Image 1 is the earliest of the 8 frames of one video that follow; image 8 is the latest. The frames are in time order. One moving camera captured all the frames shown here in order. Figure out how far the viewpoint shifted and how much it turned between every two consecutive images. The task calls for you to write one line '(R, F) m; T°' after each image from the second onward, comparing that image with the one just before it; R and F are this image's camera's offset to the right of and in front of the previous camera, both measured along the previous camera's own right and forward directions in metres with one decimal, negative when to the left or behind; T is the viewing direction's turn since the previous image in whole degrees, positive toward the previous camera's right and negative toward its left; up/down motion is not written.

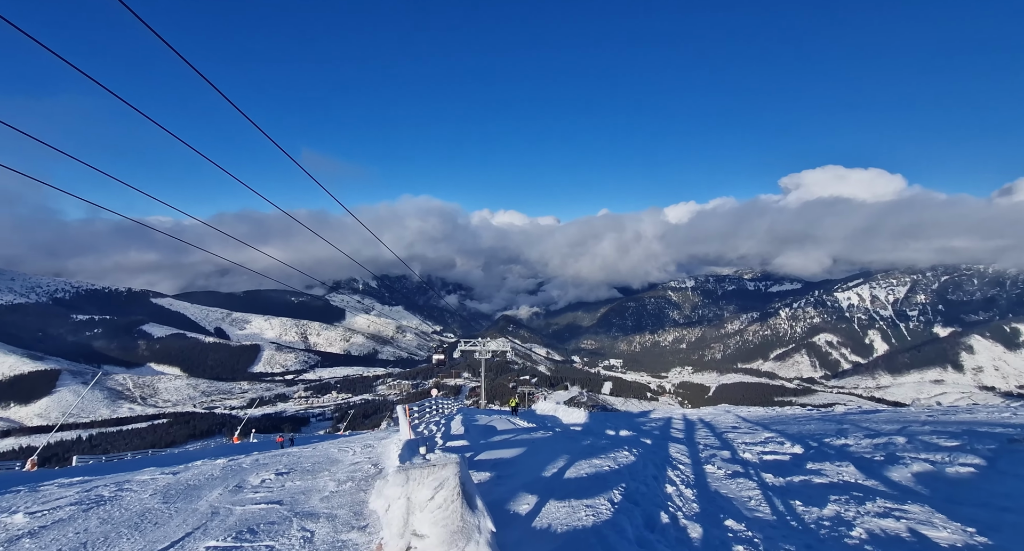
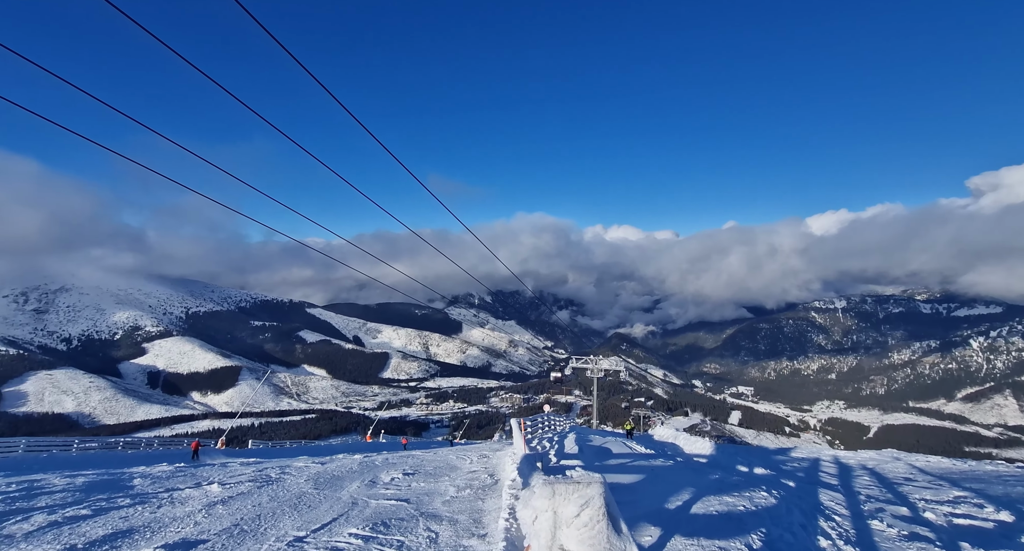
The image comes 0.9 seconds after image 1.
(+0.6, -0.4) m; -11°
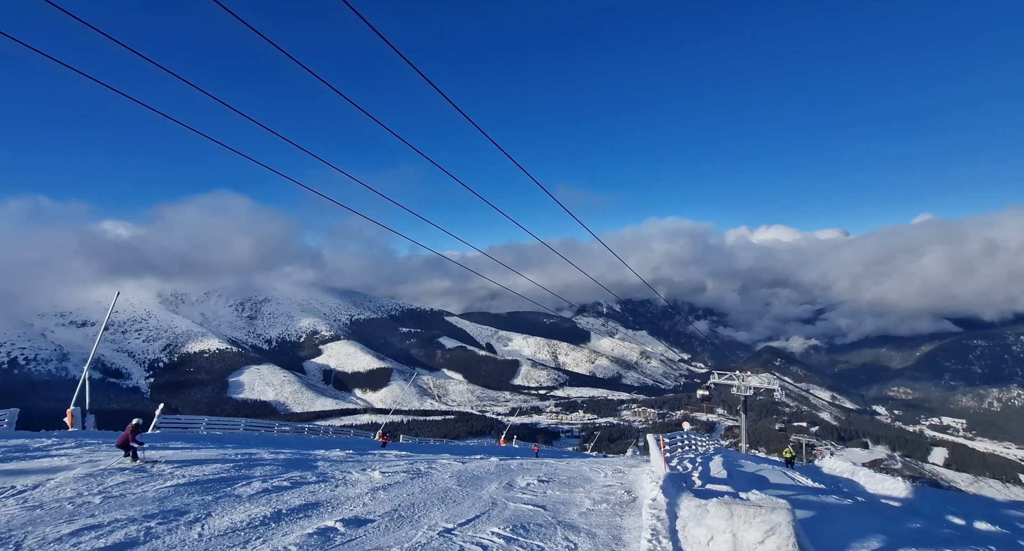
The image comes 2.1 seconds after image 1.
(-0.1, -0.9) m; -13°
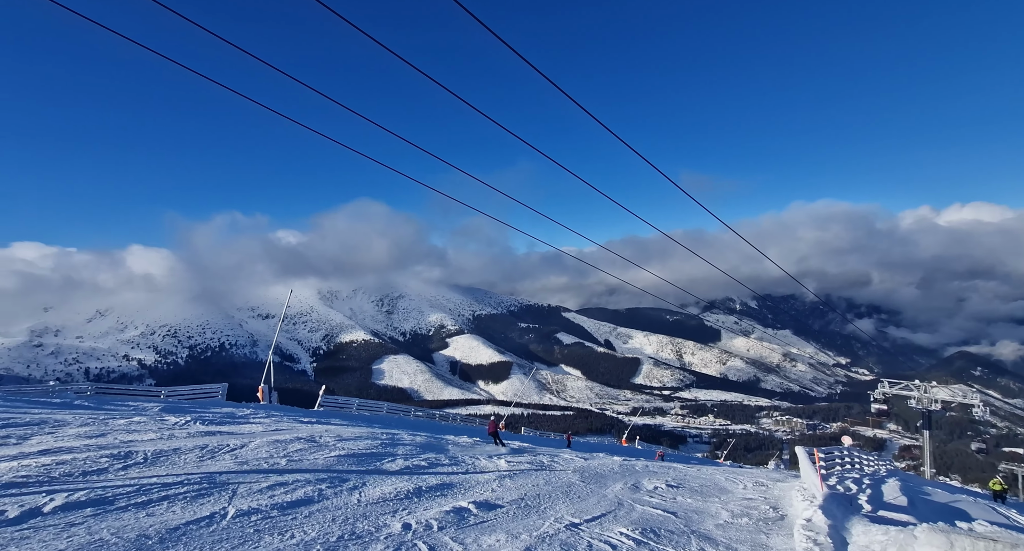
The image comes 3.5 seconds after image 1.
(0.0, -0.6) m; -12°
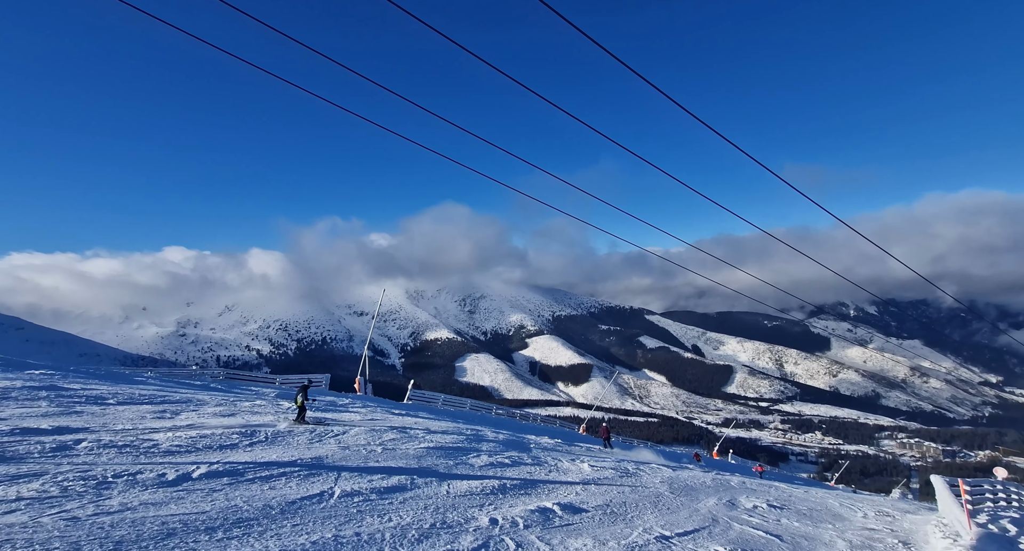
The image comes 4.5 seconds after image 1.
(0.0, -0.2) m; -8°
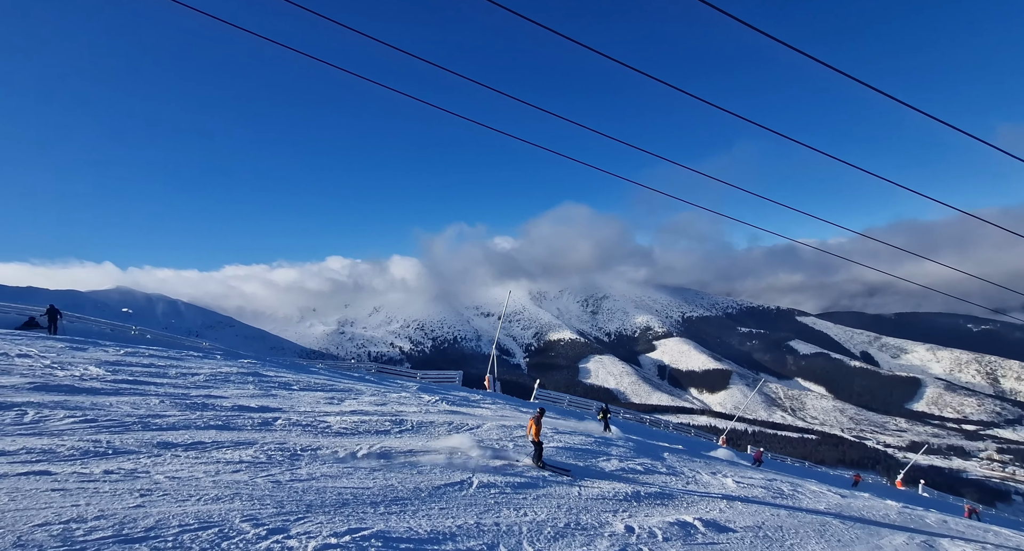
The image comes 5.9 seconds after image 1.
(-0.1, 0.0) m; -12°
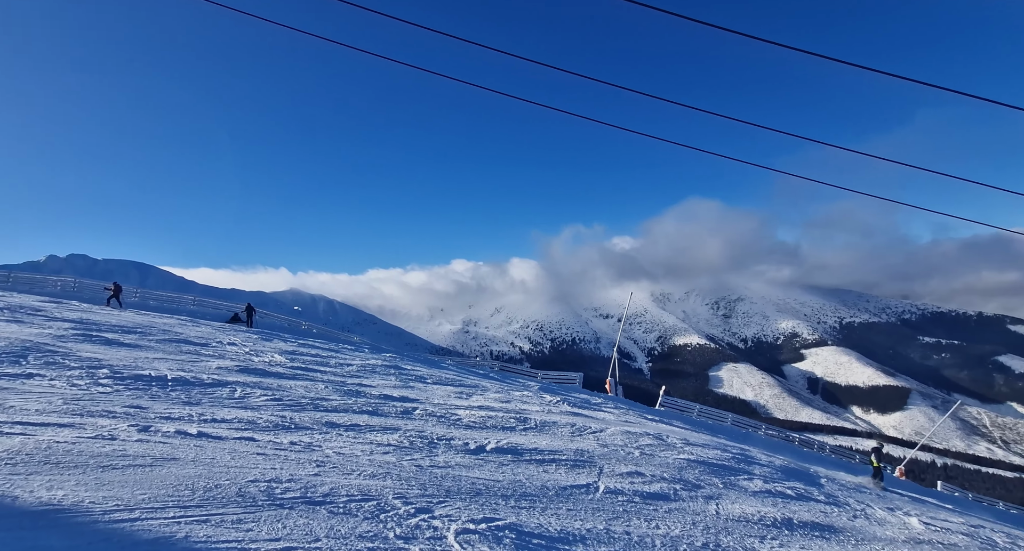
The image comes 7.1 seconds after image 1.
(-0.1, +0.5) m; -12°
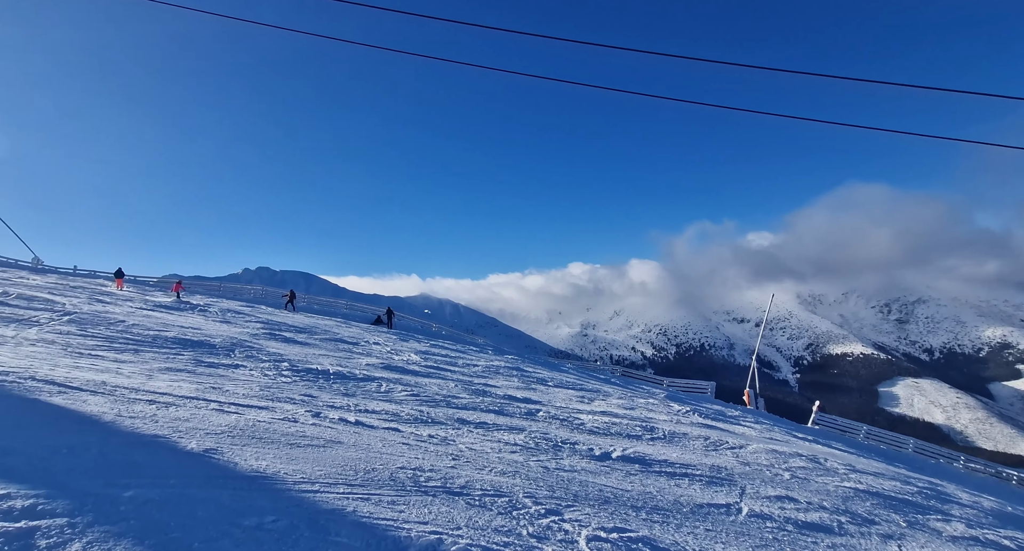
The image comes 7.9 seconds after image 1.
(-0.2, +0.6) m; -12°
